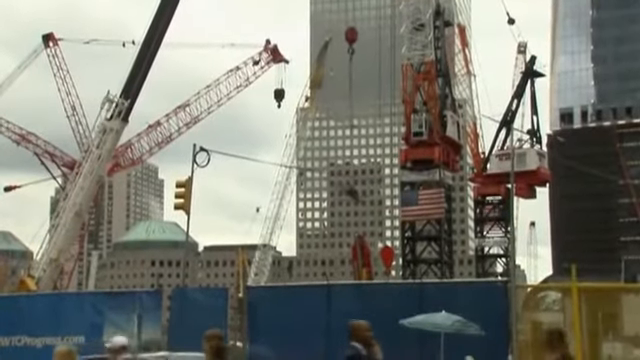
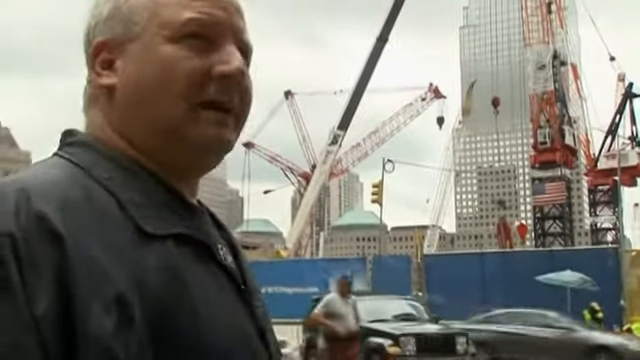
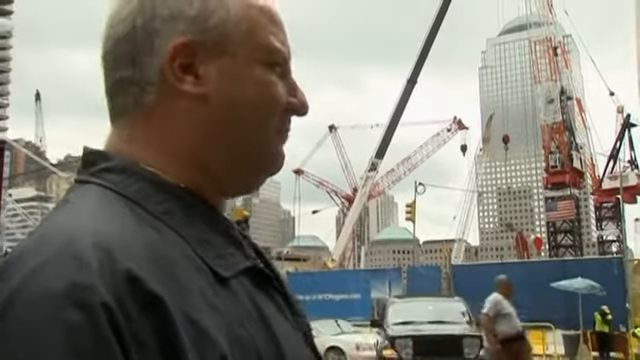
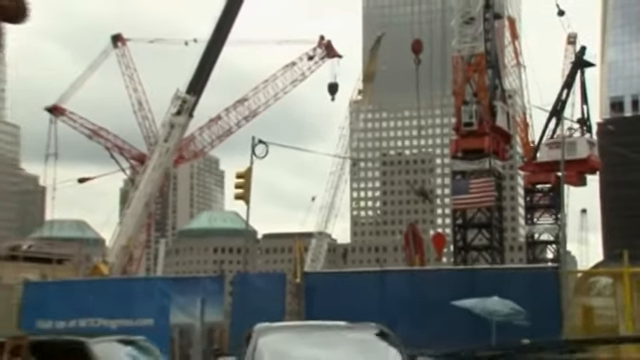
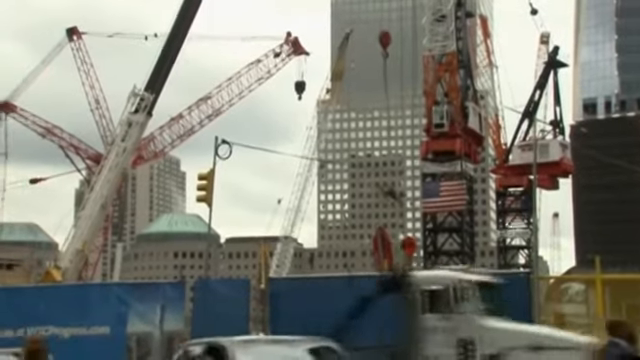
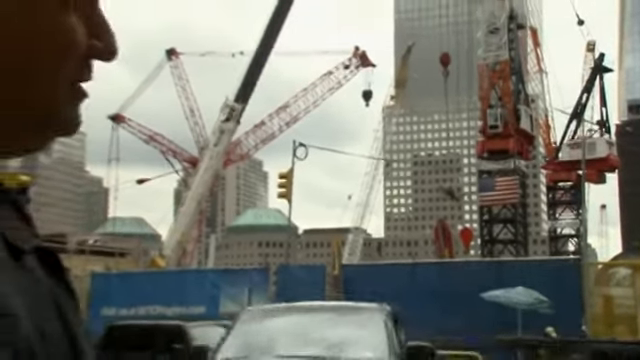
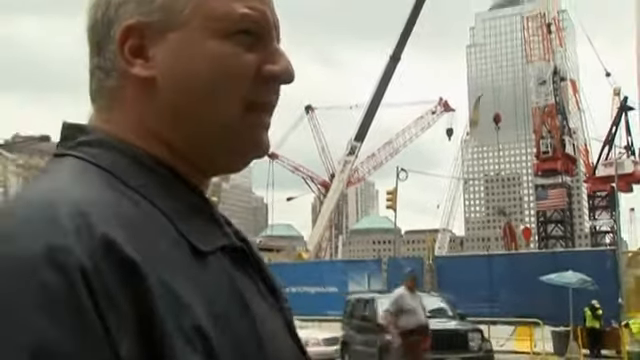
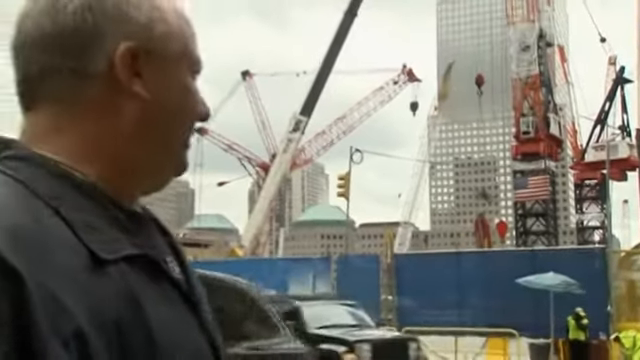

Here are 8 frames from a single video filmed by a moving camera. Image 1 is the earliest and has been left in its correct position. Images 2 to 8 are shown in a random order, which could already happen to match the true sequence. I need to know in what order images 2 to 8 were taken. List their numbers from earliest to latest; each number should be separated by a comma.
5, 4, 6, 8, 2, 7, 3
